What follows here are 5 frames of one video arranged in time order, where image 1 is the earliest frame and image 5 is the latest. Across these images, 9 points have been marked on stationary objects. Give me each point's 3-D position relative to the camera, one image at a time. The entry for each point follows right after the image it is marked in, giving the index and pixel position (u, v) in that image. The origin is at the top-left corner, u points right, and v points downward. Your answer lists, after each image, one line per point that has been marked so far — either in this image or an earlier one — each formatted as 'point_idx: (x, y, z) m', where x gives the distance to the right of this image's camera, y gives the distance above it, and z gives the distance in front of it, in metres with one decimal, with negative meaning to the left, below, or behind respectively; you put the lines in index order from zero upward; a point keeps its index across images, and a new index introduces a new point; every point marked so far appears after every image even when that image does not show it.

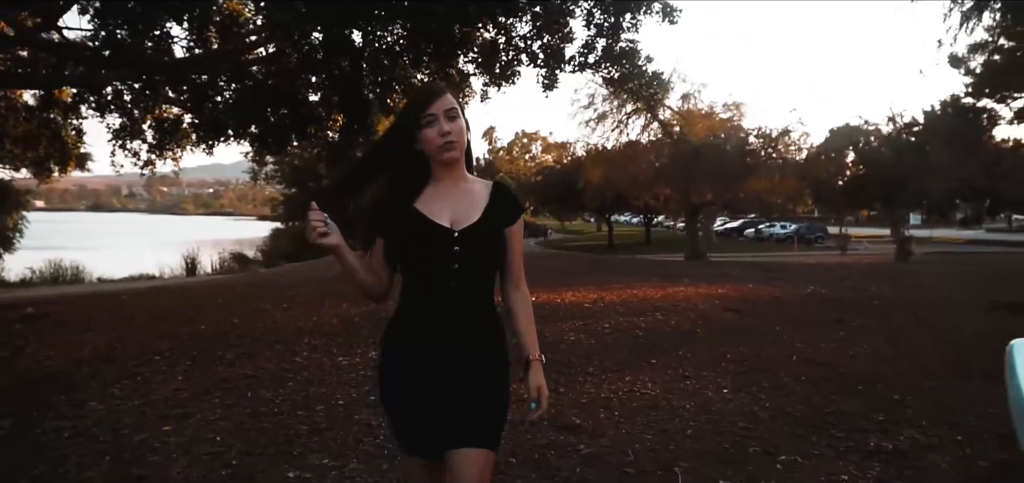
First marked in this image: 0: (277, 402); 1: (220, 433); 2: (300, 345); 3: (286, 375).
0: (-1.6, -1.1, +5.8) m
1: (-1.7, -1.1, +5.0) m
2: (-2.1, -1.0, +8.3) m
3: (-1.9, -1.1, +6.8) m
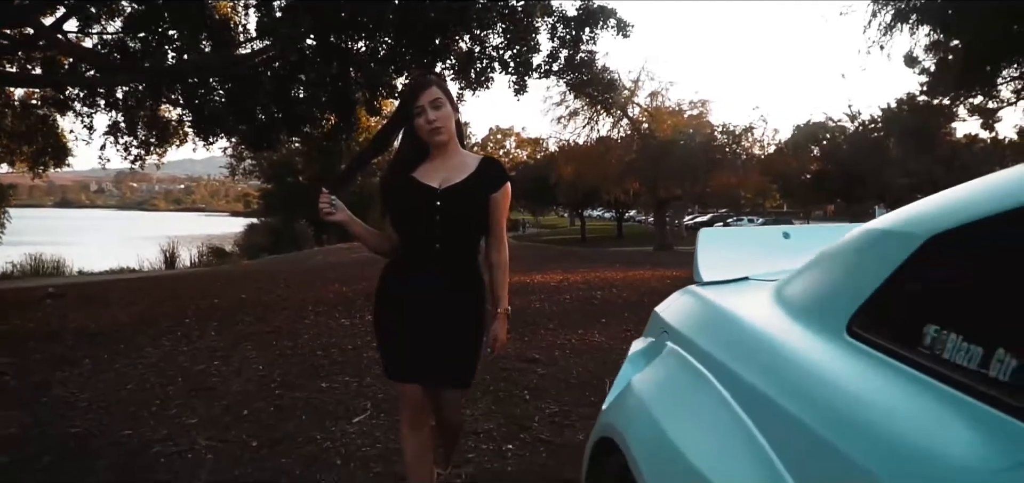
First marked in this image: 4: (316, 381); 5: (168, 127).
0: (-1.9, -0.9, +7.2) m
1: (-1.9, -1.0, +6.5) m
2: (-2.4, -0.8, +9.7) m
3: (-2.1, -0.9, +8.3) m
4: (-1.4, -1.0, +5.8) m
5: (-7.2, +2.4, +17.2) m
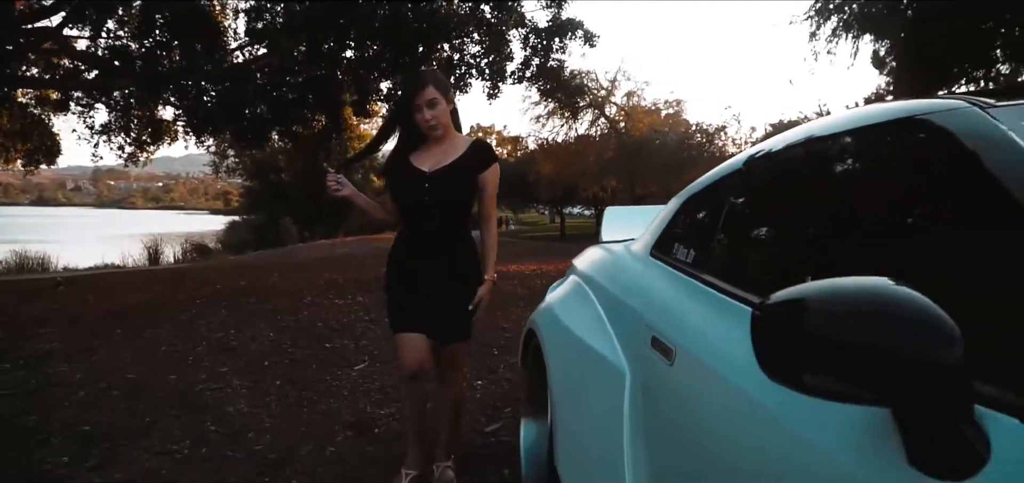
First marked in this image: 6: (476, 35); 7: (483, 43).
0: (-2.1, -0.8, +8.4) m
1: (-2.2, -0.8, +7.6) m
2: (-2.7, -0.7, +10.8) m
3: (-2.4, -0.8, +9.4) m
4: (-1.6, -0.8, +6.9) m
5: (-7.7, +2.5, +18.2) m
6: (-0.5, +3.0, +12.0) m
7: (-0.4, +2.9, +12.1) m
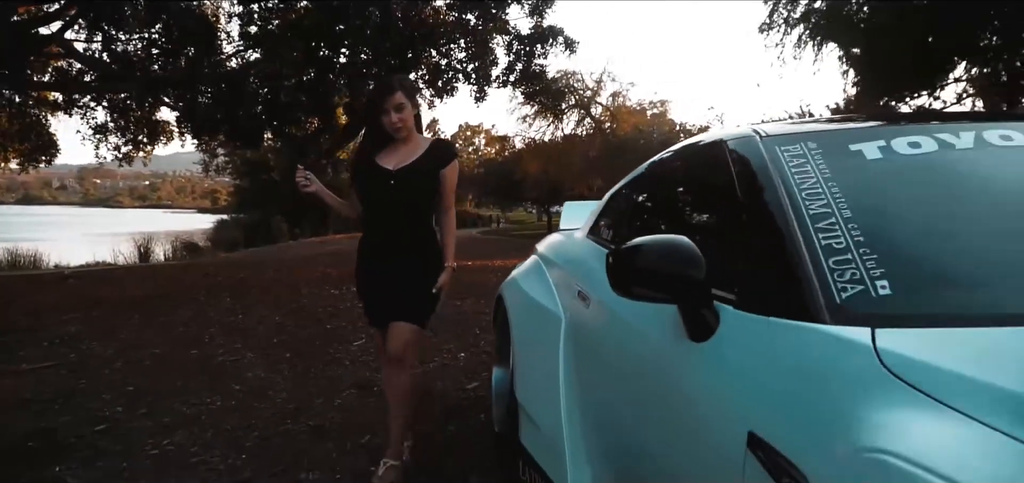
0: (-2.3, -0.7, +9.2) m
1: (-2.4, -0.8, +8.4) m
2: (-3.0, -0.6, +11.6) m
3: (-2.6, -0.7, +10.2) m
4: (-1.8, -0.8, +7.7) m
5: (-8.1, +2.6, +19.0) m
6: (-0.8, +3.1, +12.9) m
7: (-0.7, +3.0, +12.9) m
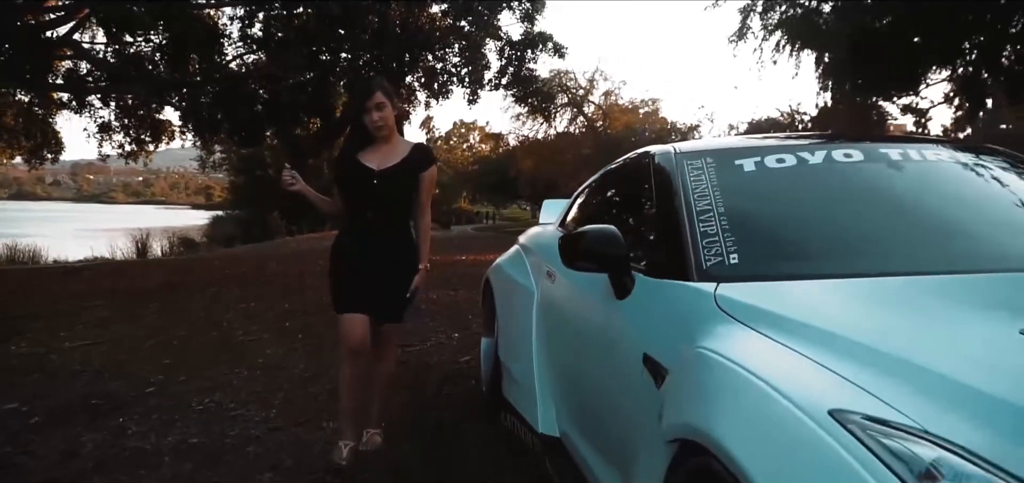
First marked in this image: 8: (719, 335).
0: (-2.5, -0.7, +9.9) m
1: (-2.5, -0.7, +9.1) m
2: (-3.1, -0.5, +12.4) m
3: (-2.7, -0.6, +10.9) m
4: (-1.9, -0.7, +8.5) m
5: (-8.2, +2.7, +19.7) m
6: (-0.9, +3.2, +13.6) m
7: (-0.8, +3.1, +13.7) m
8: (+0.5, -0.2, +2.0) m
